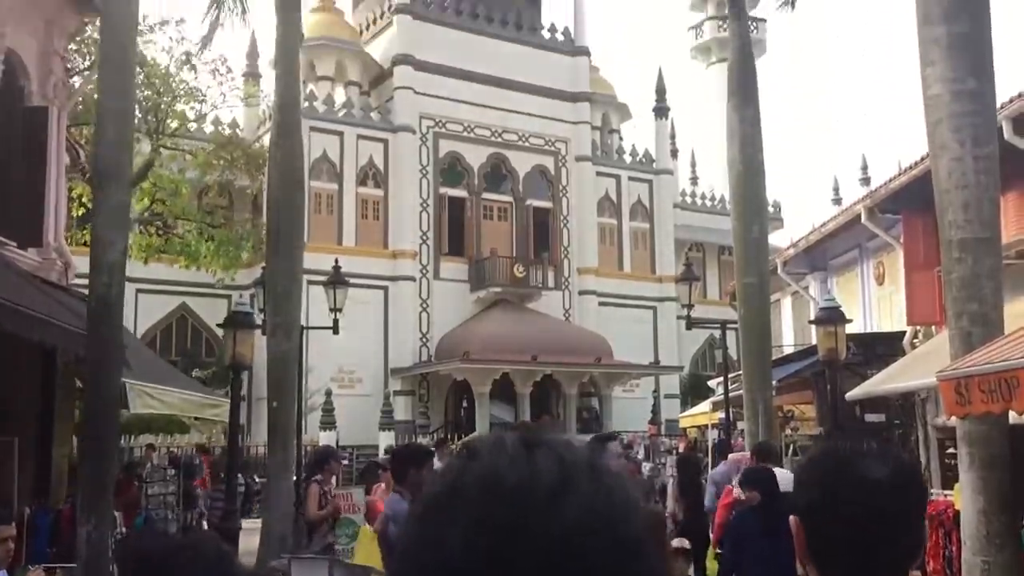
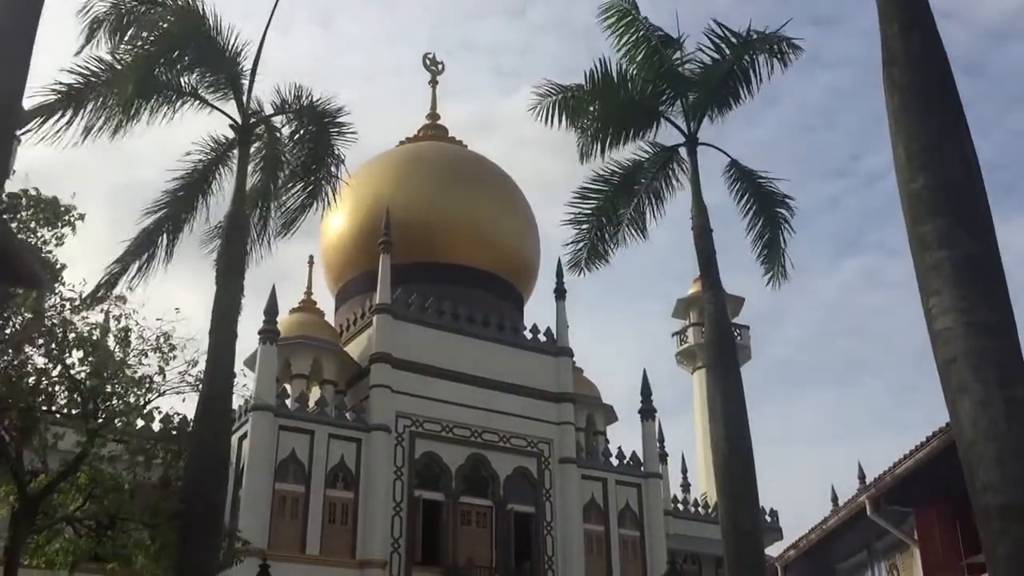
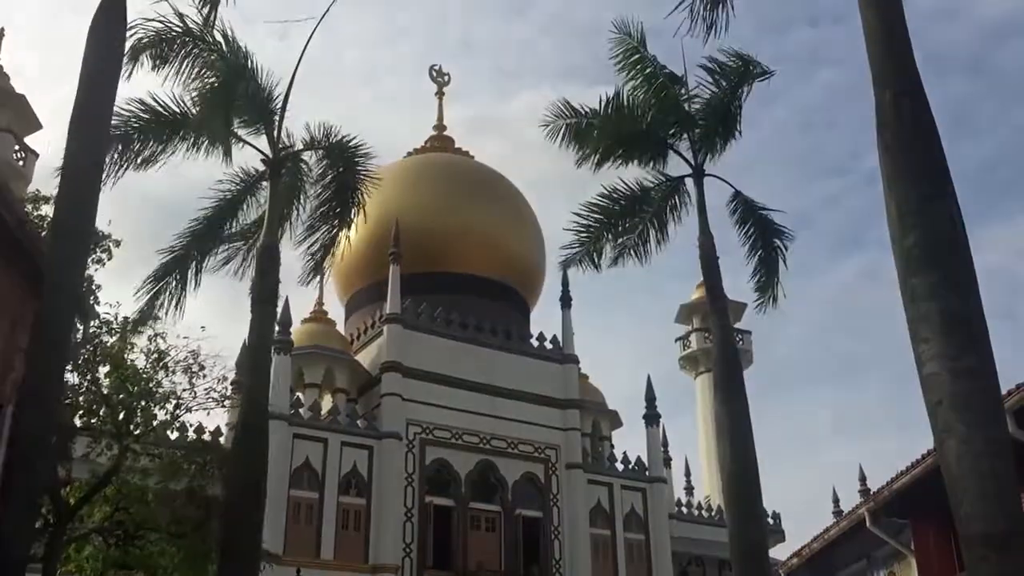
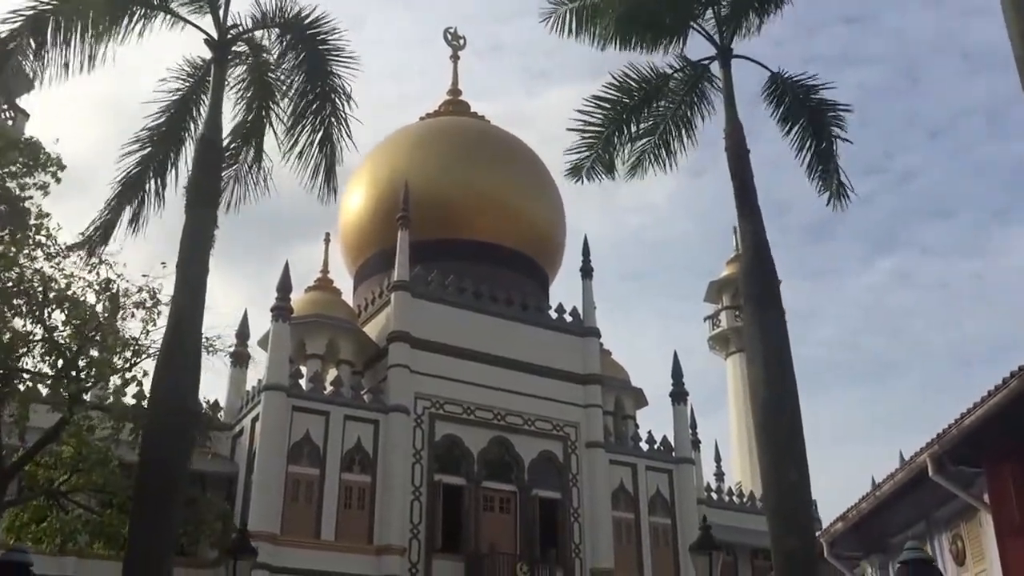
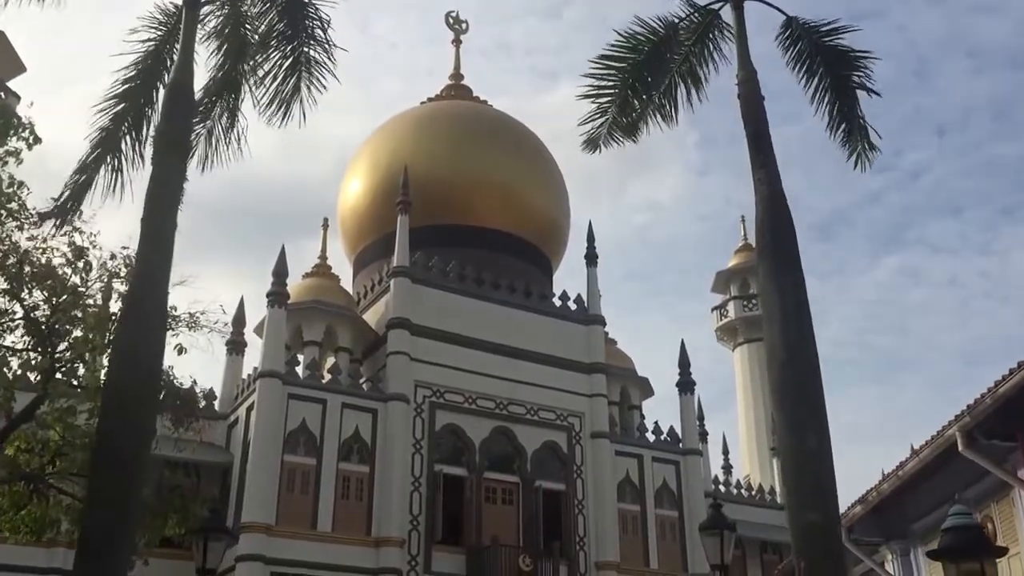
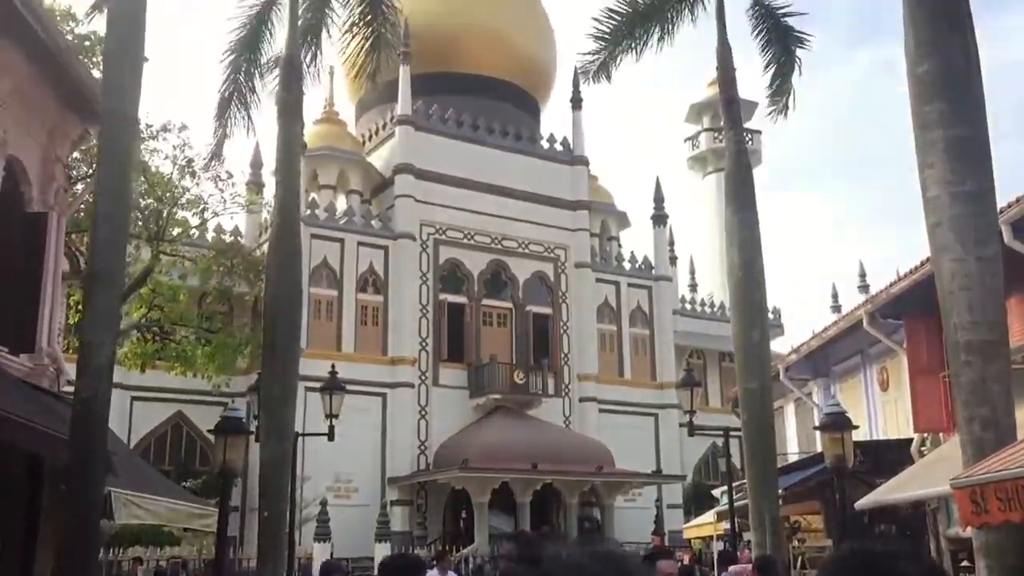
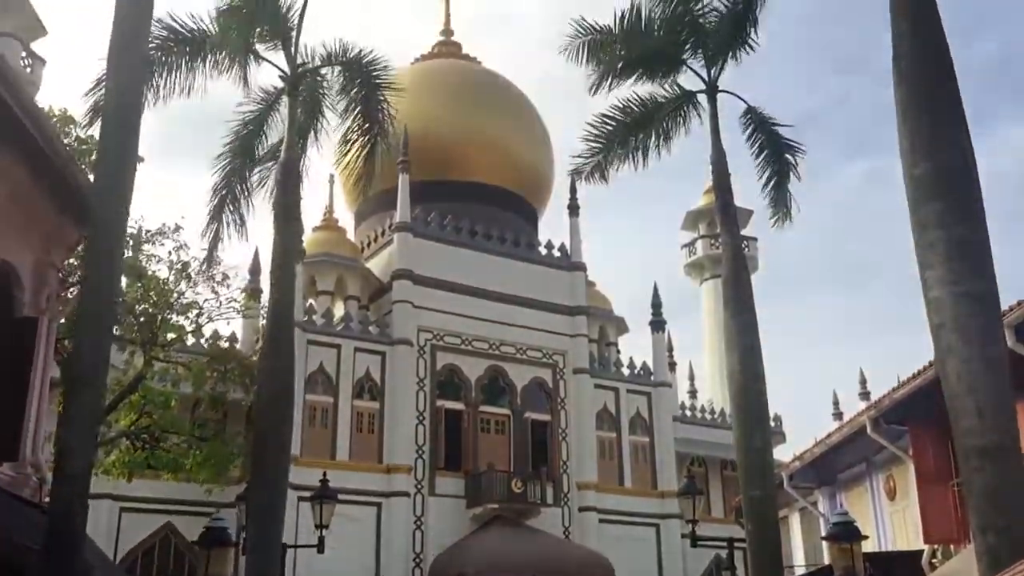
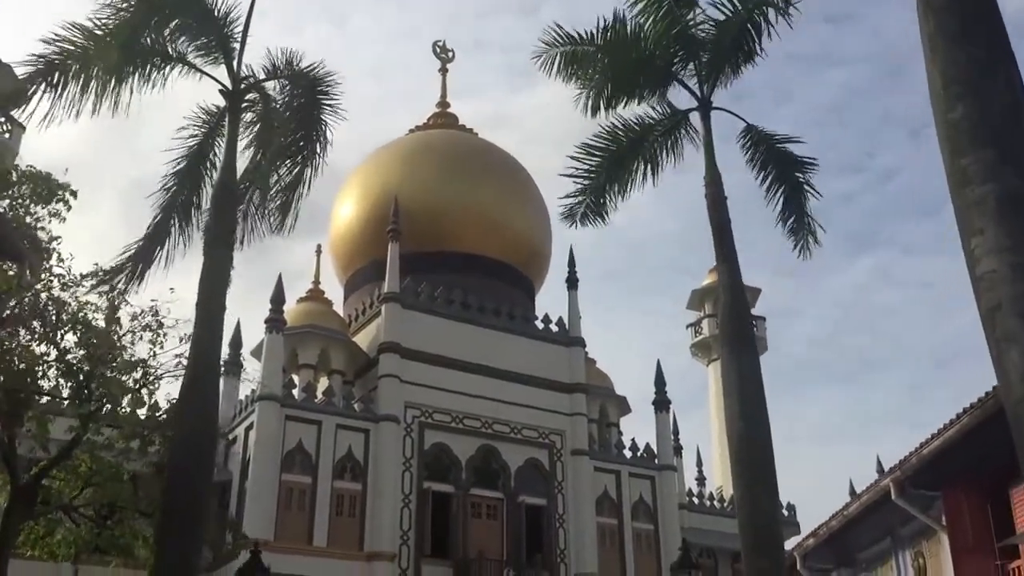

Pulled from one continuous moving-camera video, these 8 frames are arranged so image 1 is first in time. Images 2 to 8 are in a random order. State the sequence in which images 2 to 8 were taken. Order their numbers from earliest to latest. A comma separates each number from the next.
6, 7, 3, 2, 8, 4, 5
